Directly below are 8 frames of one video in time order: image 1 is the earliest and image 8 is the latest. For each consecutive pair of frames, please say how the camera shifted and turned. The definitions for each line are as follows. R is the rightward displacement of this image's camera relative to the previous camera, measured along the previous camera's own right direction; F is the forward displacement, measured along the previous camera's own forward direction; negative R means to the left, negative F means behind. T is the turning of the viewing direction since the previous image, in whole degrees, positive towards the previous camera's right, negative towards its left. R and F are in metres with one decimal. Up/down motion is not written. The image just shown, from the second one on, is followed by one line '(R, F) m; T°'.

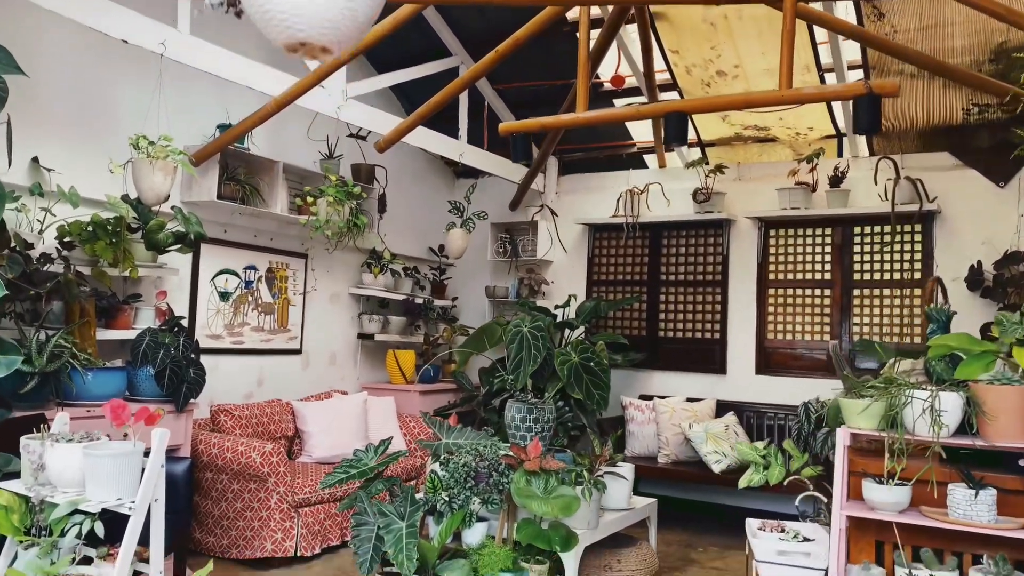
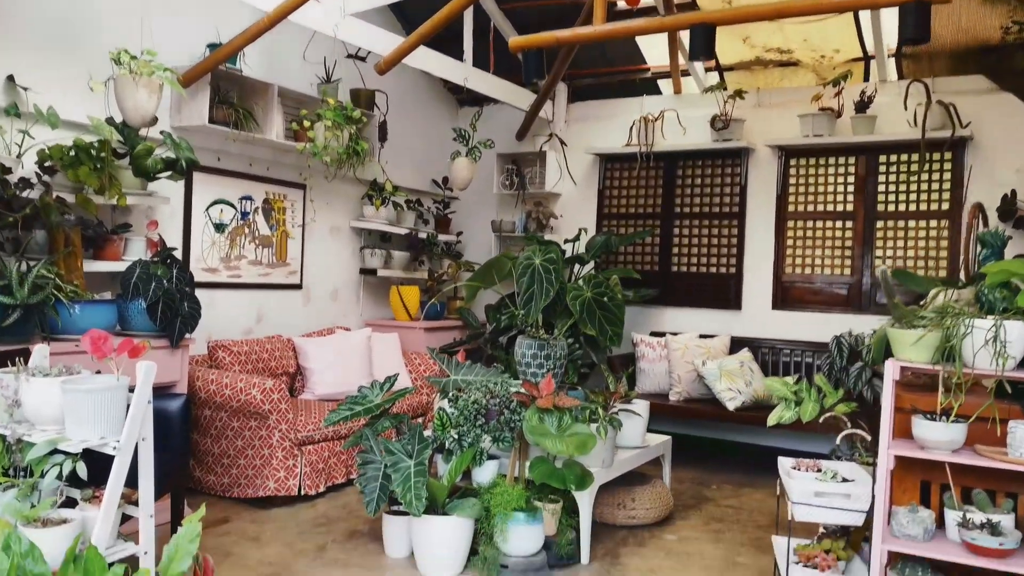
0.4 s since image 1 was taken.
(-0.1, +0.3) m; 0°
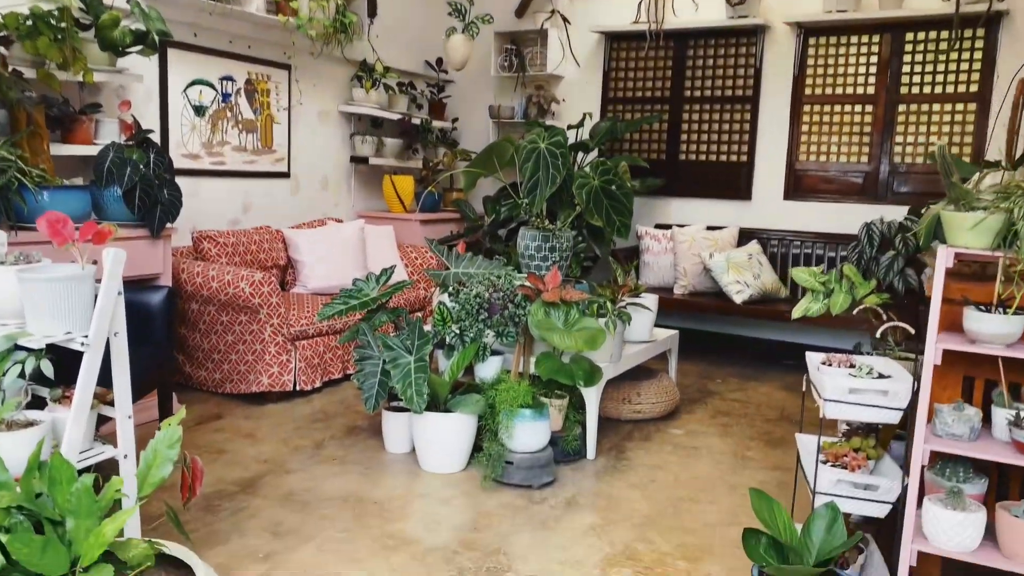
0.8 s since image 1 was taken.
(-0.1, +0.3) m; +1°
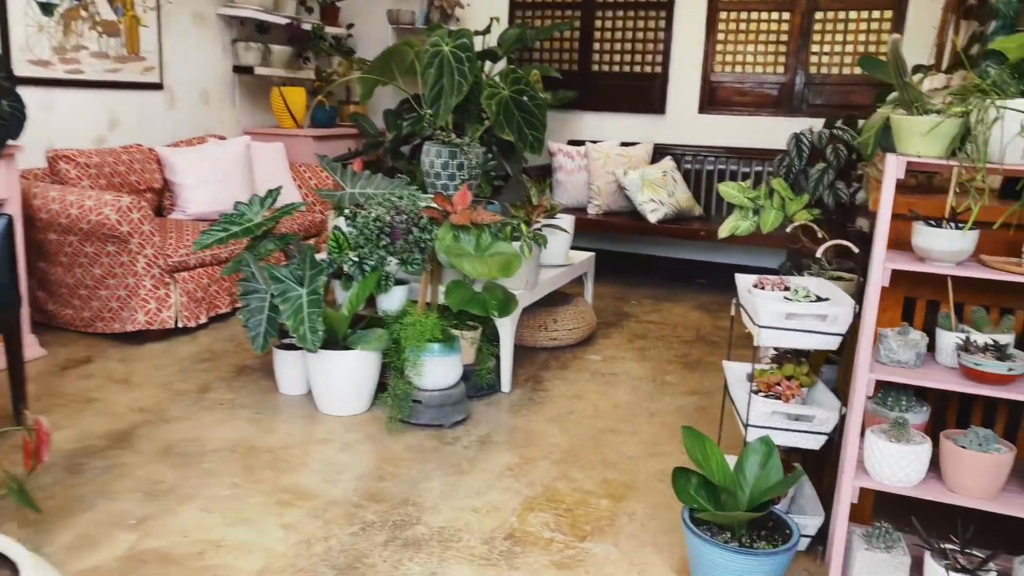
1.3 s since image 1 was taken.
(0.0, +0.3) m; +6°
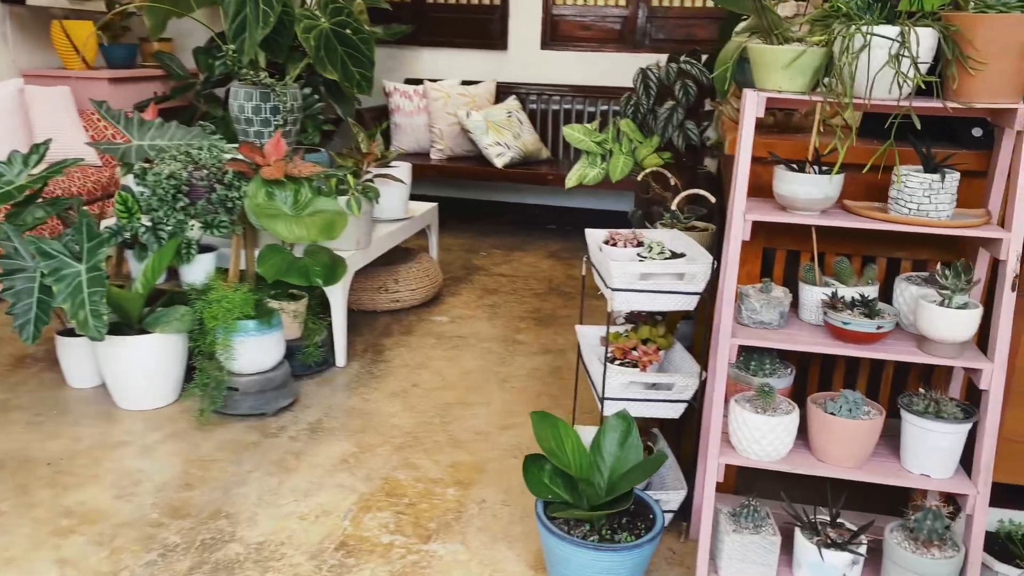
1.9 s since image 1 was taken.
(+0.1, +0.3) m; +10°
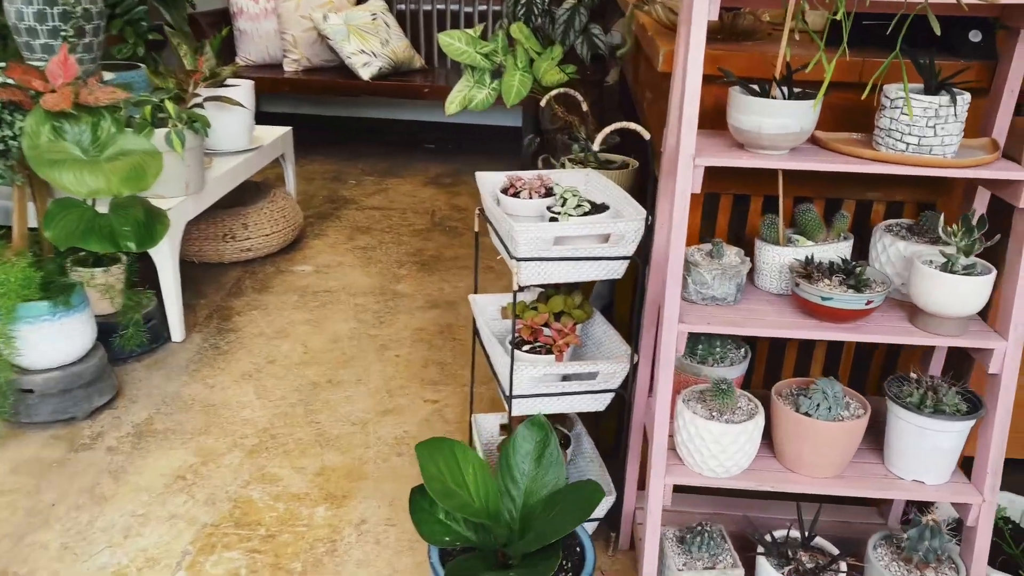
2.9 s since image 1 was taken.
(0.0, +0.5) m; +8°
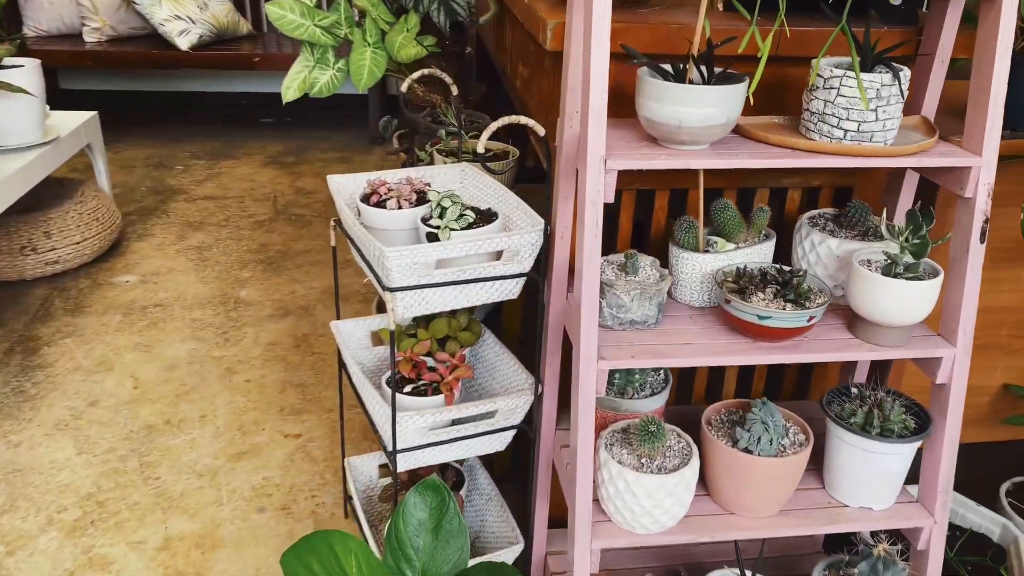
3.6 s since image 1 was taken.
(0.0, +0.3) m; +10°
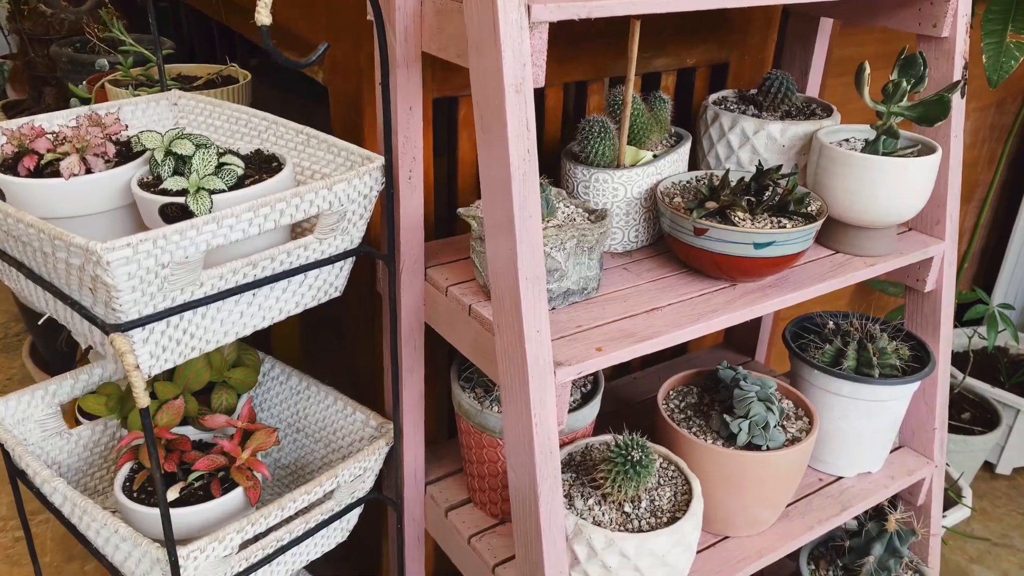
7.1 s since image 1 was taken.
(-0.1, +0.6) m; +23°
